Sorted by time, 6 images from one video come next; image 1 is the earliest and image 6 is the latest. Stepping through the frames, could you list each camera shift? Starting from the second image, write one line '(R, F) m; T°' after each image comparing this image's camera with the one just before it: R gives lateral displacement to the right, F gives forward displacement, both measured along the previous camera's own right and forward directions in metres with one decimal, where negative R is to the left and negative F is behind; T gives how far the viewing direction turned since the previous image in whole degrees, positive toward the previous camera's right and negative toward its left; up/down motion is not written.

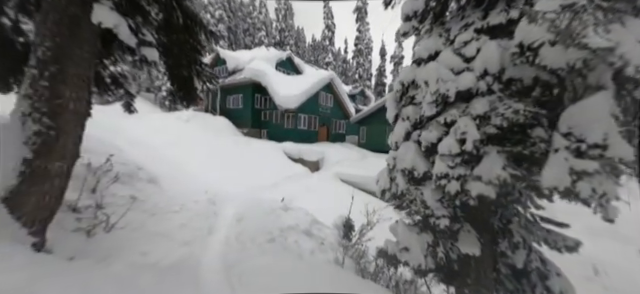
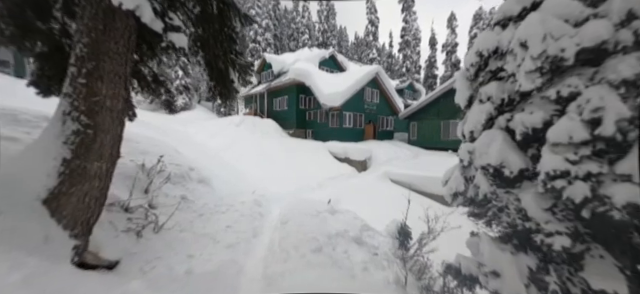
(-0.1, +0.5) m; -10°
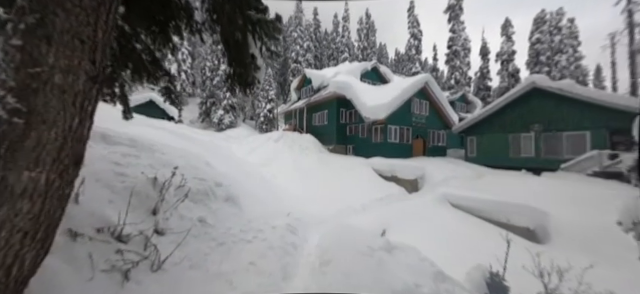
(-0.2, +1.0) m; -9°
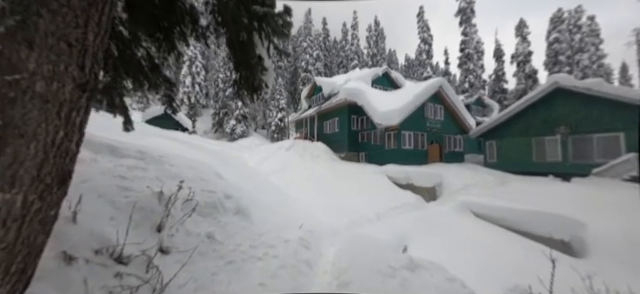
(0.0, +0.2) m; -3°
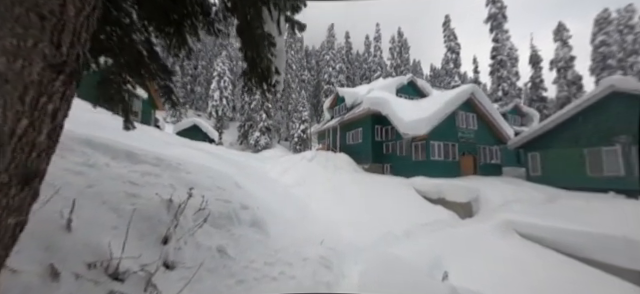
(0.0, +0.4) m; -5°
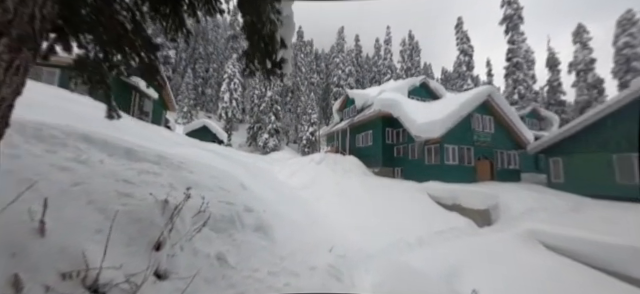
(0.0, +0.3) m; -2°
